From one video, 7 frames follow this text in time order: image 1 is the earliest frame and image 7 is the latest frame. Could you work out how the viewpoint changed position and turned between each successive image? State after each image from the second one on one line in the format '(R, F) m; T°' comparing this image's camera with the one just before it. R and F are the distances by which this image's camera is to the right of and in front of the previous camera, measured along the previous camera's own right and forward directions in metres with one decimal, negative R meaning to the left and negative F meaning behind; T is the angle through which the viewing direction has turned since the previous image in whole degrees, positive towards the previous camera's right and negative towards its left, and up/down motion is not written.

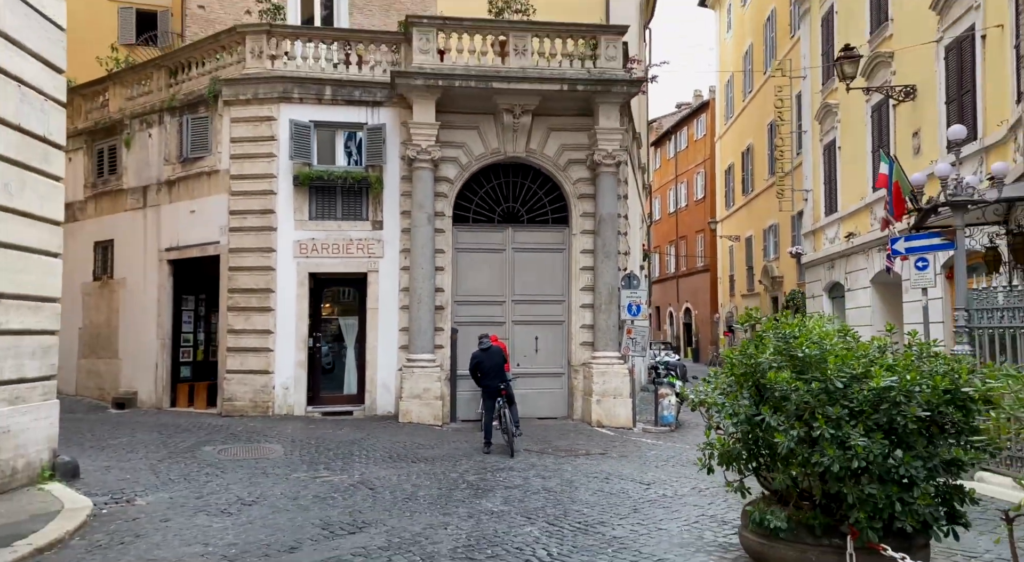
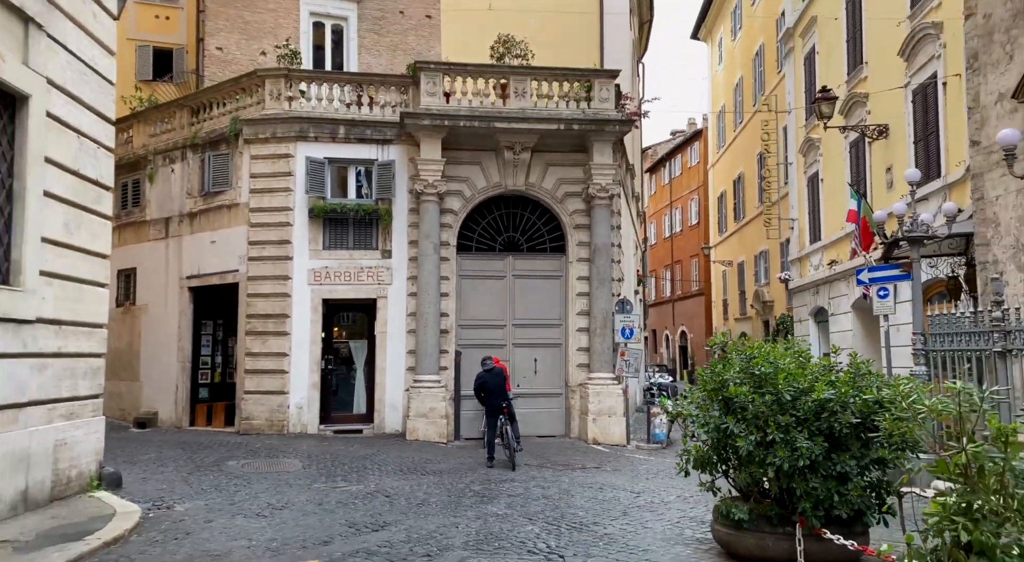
(-0.1, -1.1) m; 0°
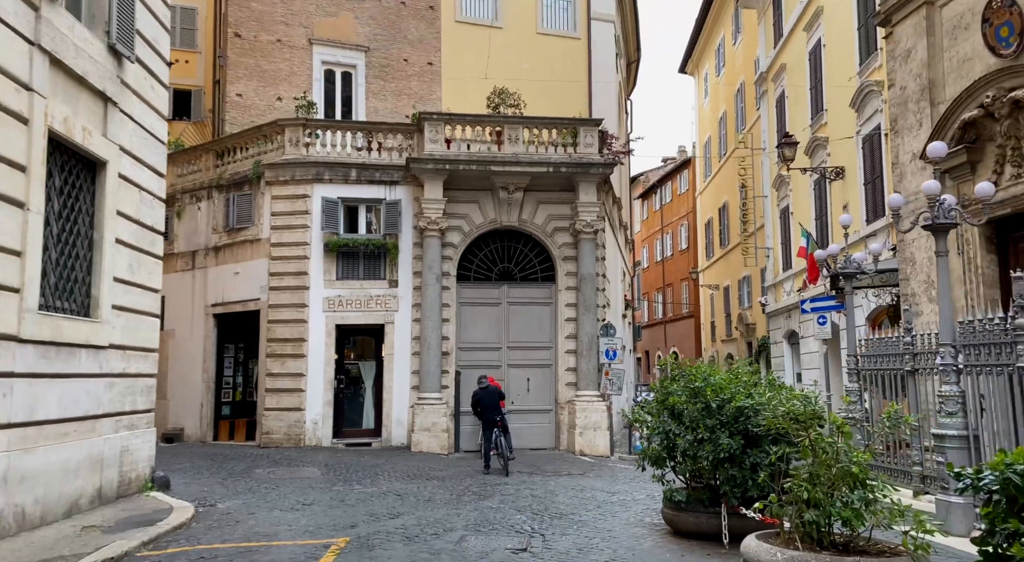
(+0.1, -1.8) m; 0°
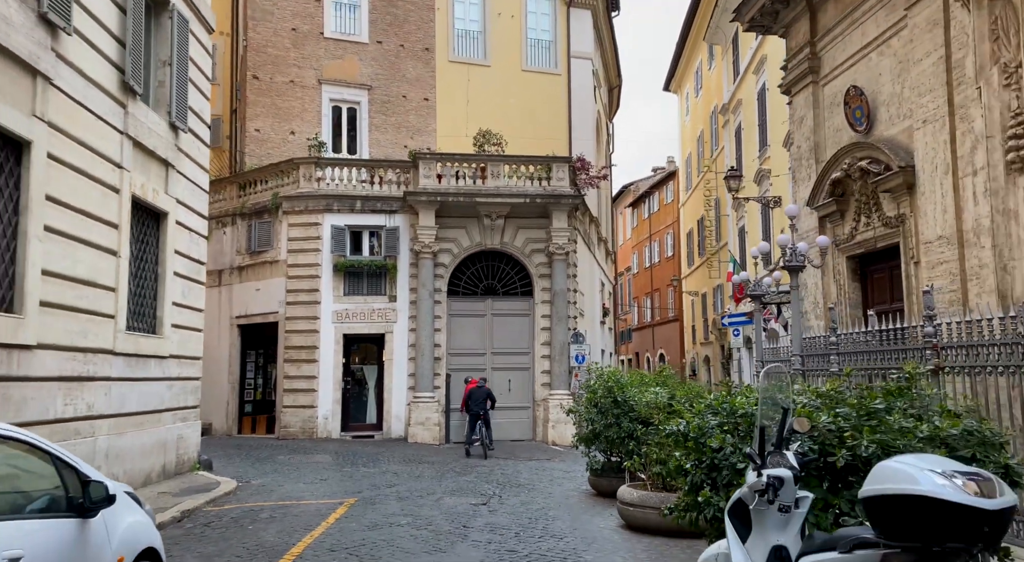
(+0.6, -3.0) m; 0°
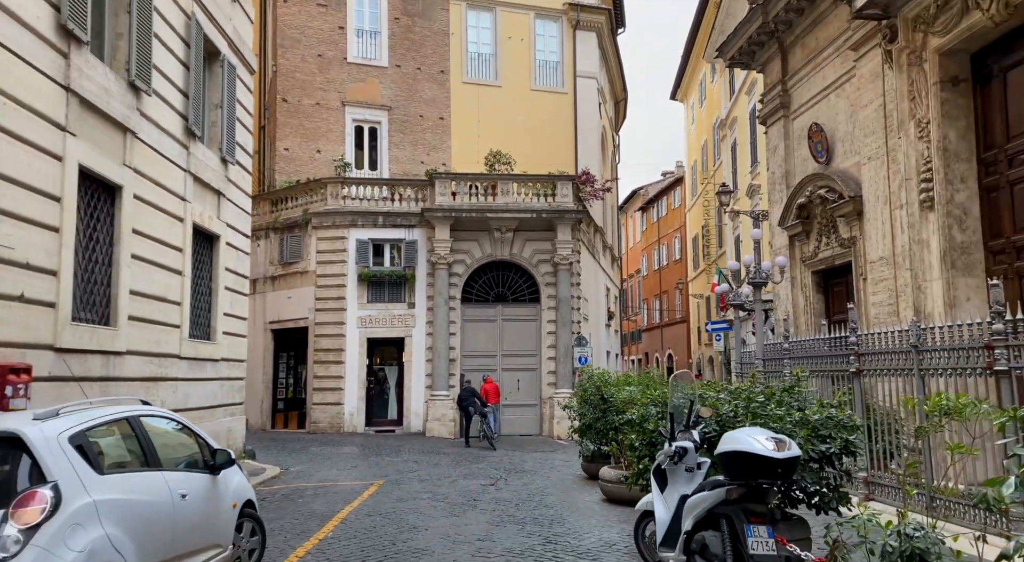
(+0.2, -2.0) m; -1°
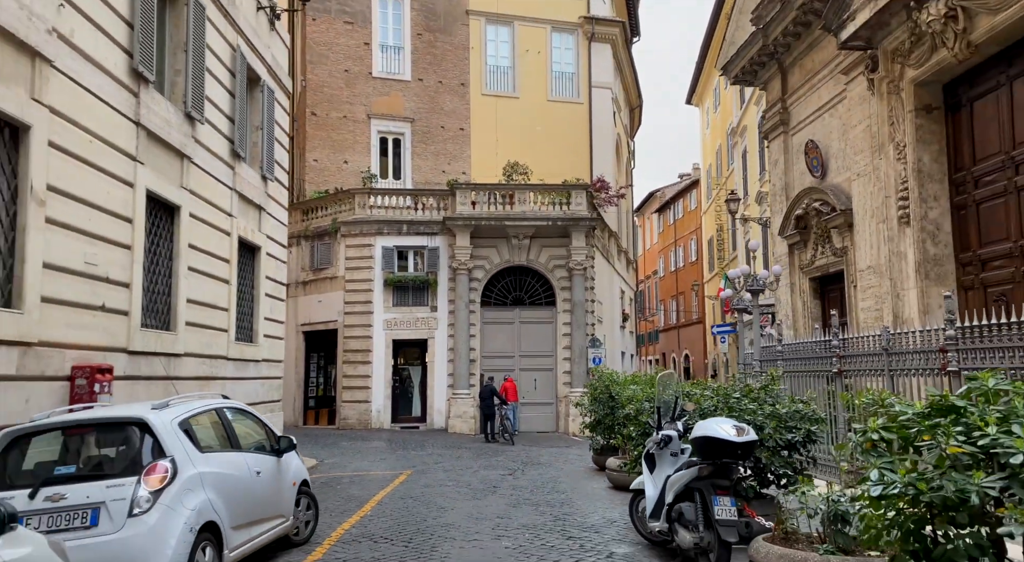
(+0.1, -1.2) m; -1°
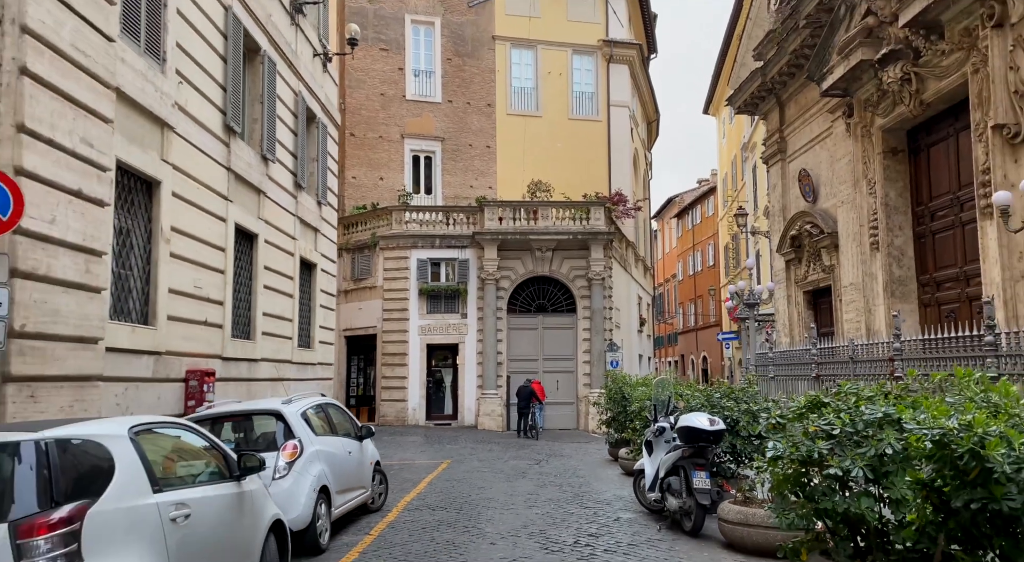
(-0.1, -2.1) m; -2°
